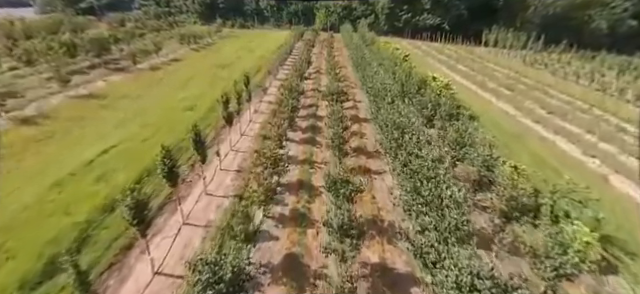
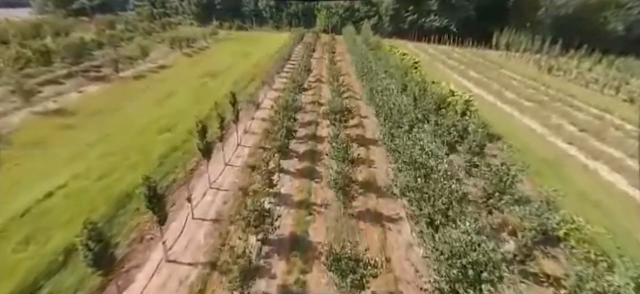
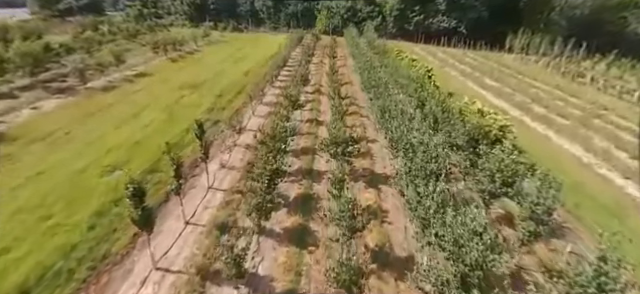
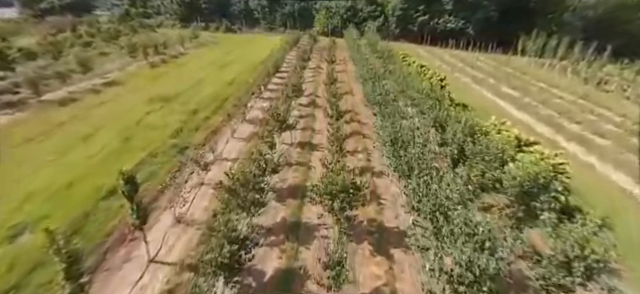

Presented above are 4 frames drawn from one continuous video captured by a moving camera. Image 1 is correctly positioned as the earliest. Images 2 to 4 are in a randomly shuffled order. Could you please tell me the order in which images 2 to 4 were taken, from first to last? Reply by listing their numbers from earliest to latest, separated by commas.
2, 3, 4
